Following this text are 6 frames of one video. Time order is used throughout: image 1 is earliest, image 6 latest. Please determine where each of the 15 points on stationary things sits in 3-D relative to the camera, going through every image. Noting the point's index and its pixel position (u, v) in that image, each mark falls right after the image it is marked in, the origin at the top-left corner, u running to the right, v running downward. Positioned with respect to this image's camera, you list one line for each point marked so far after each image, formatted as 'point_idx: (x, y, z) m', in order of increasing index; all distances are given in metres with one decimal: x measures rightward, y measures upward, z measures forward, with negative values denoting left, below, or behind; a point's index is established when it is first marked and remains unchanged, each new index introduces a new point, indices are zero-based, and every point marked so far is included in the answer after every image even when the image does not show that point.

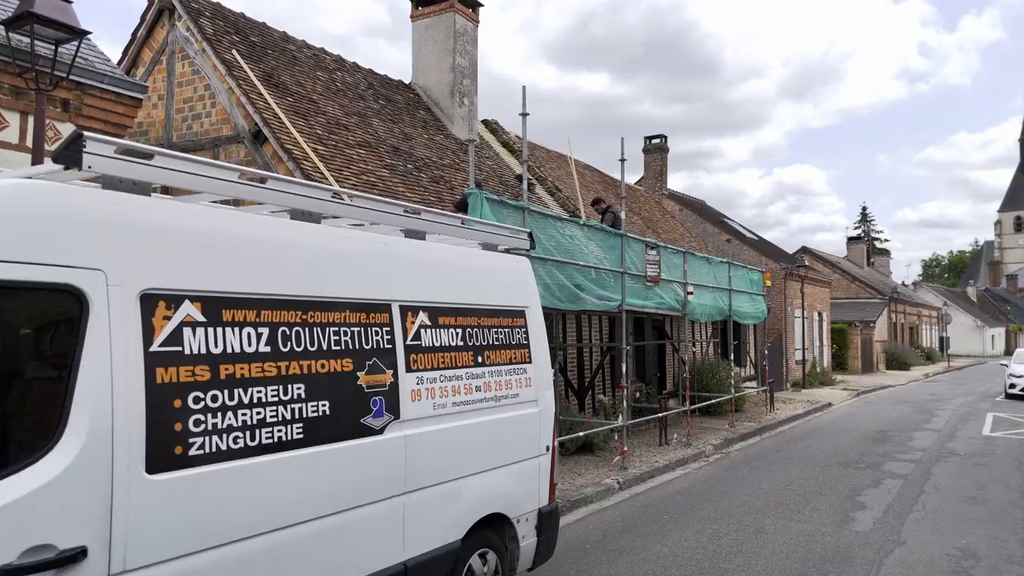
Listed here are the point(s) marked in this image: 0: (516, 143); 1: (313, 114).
0: (+0.1, +2.9, +14.6) m
1: (-2.6, +2.3, +9.5) m
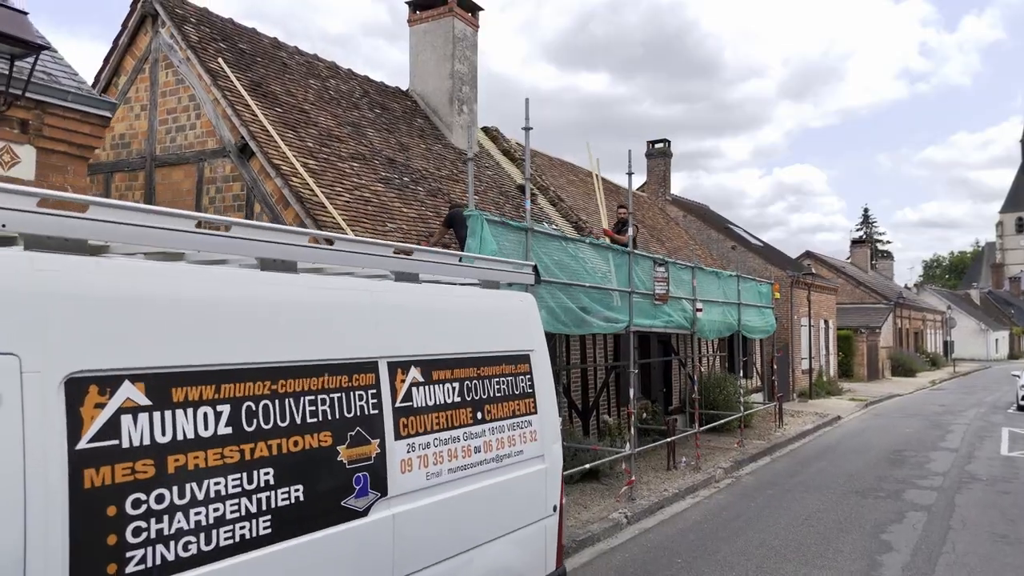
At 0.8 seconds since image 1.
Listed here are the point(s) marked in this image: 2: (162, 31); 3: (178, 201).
0: (+0.1, +2.7, +14.1) m
1: (-2.6, +2.0, +9.0) m
2: (-4.3, +3.1, +8.8) m
3: (-3.9, +1.0, +8.5) m
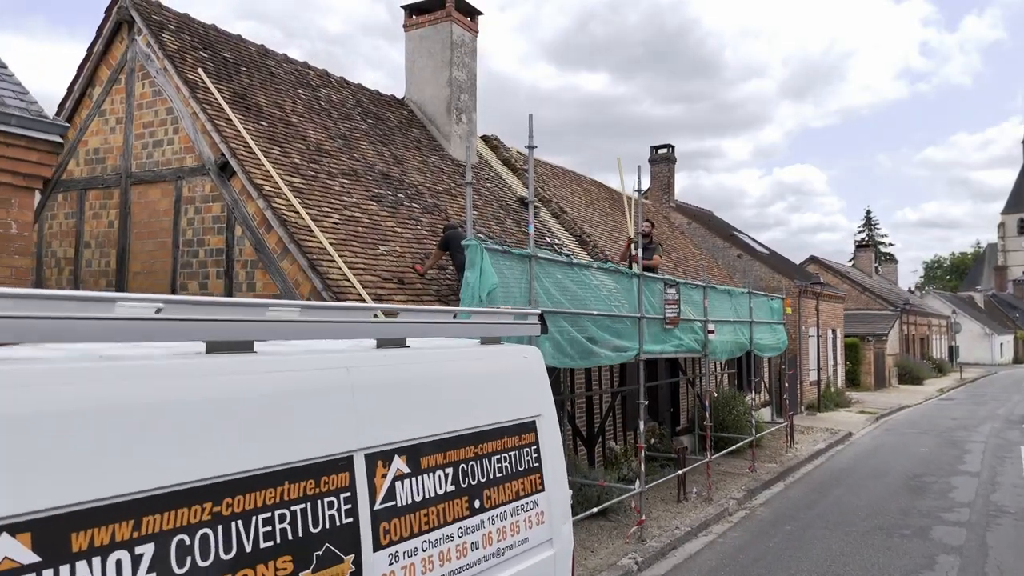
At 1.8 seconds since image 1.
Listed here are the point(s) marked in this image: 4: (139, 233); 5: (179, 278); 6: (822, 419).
0: (+0.1, +2.4, +13.5) m
1: (-2.6, +1.7, +8.4) m
2: (-4.2, +2.8, +8.2) m
3: (-3.9, +0.7, +7.9) m
4: (-4.2, +0.6, +8.1) m
5: (-3.5, +0.1, +7.7) m
6: (+8.5, -3.6, +19.8) m
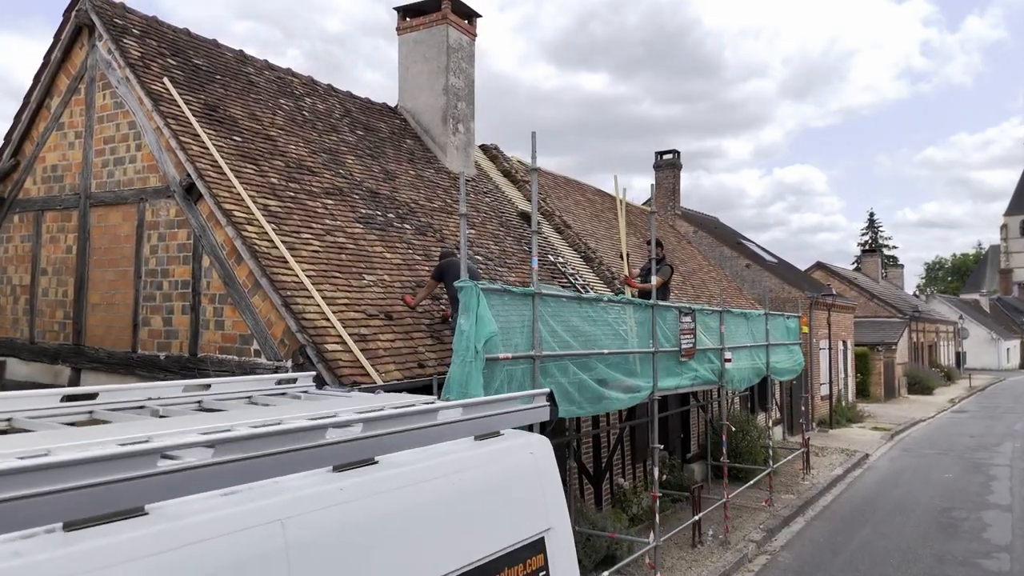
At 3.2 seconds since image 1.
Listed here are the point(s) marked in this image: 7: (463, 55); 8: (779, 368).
0: (+0.1, +2.0, +12.7) m
1: (-2.6, +1.4, +7.6) m
2: (-4.2, +2.5, +7.4) m
3: (-3.9, +0.4, +7.1) m
4: (-4.1, +0.3, +7.3) m
5: (-3.5, -0.2, +6.9) m
6: (+8.5, -3.9, +19.0) m
7: (-0.8, +3.6, +11.3) m
8: (+4.5, -1.4, +12.3) m
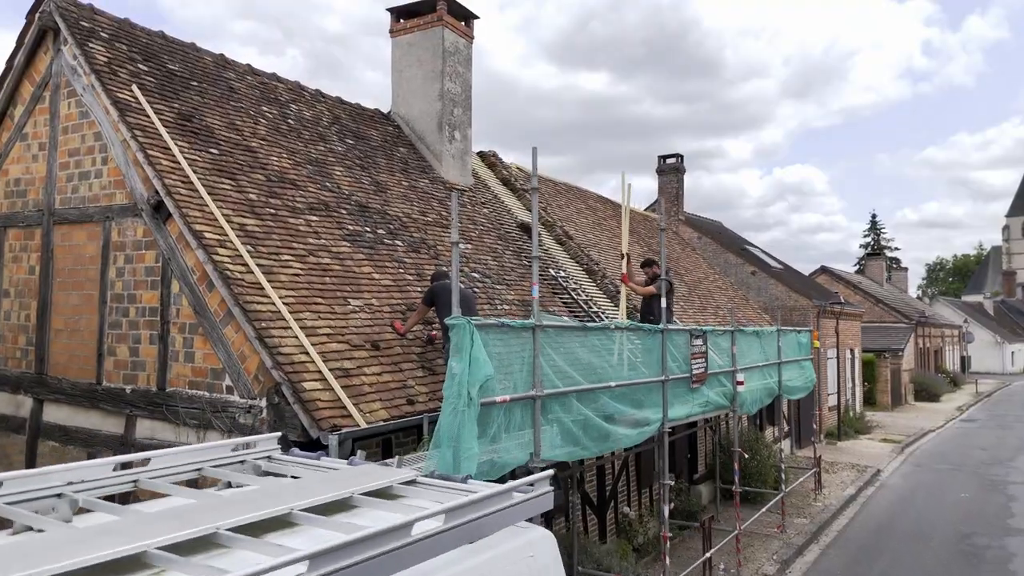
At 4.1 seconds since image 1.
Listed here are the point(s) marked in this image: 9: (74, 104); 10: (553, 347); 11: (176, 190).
0: (+0.1, +1.8, +12.2) m
1: (-2.6, +1.2, +7.0) m
2: (-4.2, +2.3, +6.8) m
3: (-3.9, +0.2, +6.6) m
4: (-4.2, 0.0, +6.7) m
5: (-3.5, -0.5, +6.3) m
6: (+8.5, -4.2, +18.4) m
7: (-0.8, +3.4, +10.7) m
8: (+4.5, -1.6, +11.7) m
9: (-4.1, +1.7, +6.8) m
10: (+0.3, -0.5, +5.6) m
11: (-2.8, +0.8, +6.0) m
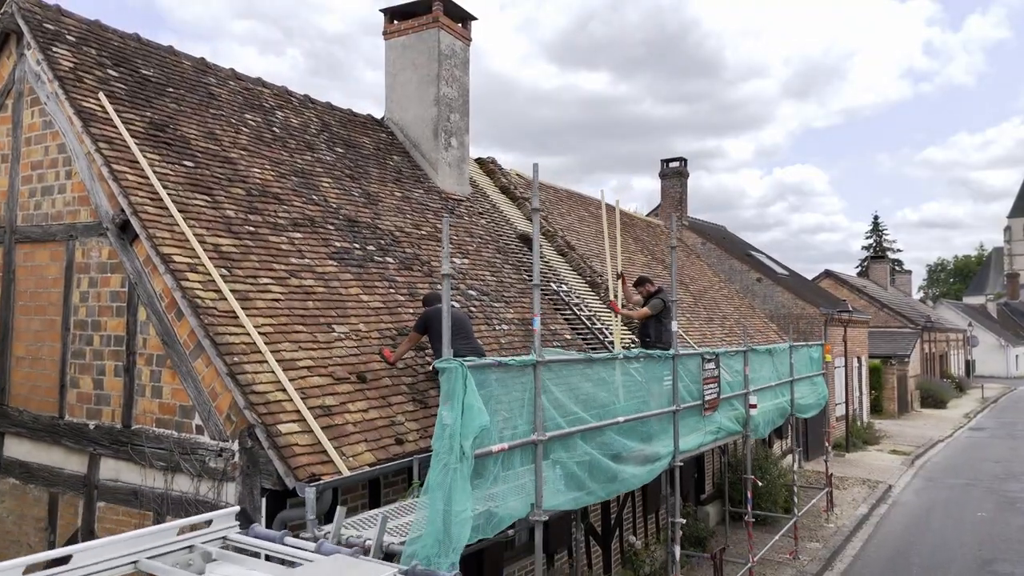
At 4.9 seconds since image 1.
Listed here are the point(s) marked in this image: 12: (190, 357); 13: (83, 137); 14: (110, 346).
0: (+0.1, +1.6, +11.7) m
1: (-2.6, +0.9, +6.5) m
2: (-4.2, +2.1, +6.3) m
3: (-3.9, 0.0, +6.1) m
4: (-4.2, -0.2, +6.2) m
5: (-3.6, -0.7, +5.8) m
6: (+8.5, -4.4, +17.9) m
7: (-0.8, +3.2, +10.2) m
8: (+4.5, -1.8, +11.2) m
9: (-4.1, +1.5, +6.2) m
10: (+0.3, -0.7, +5.1) m
11: (-2.8, +0.6, +5.5) m
12: (-2.3, -0.5, +5.1) m
13: (-3.4, +1.2, +5.8) m
14: (-3.1, -0.4, +5.6) m
